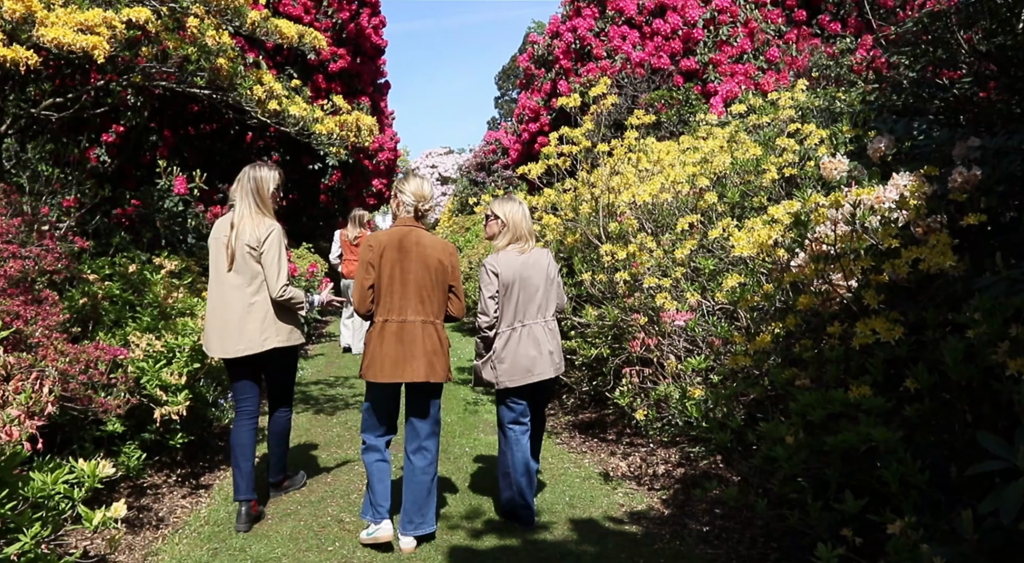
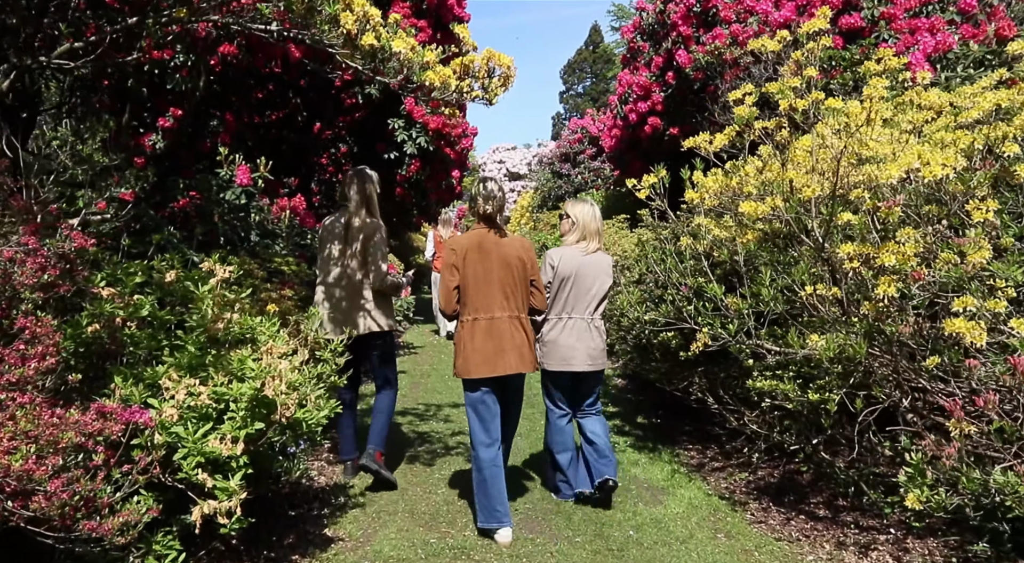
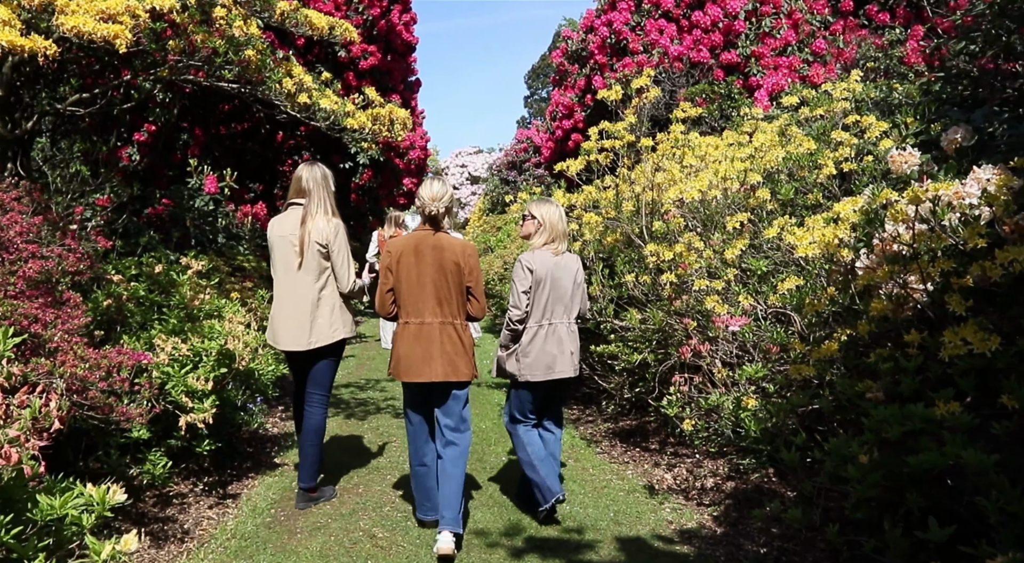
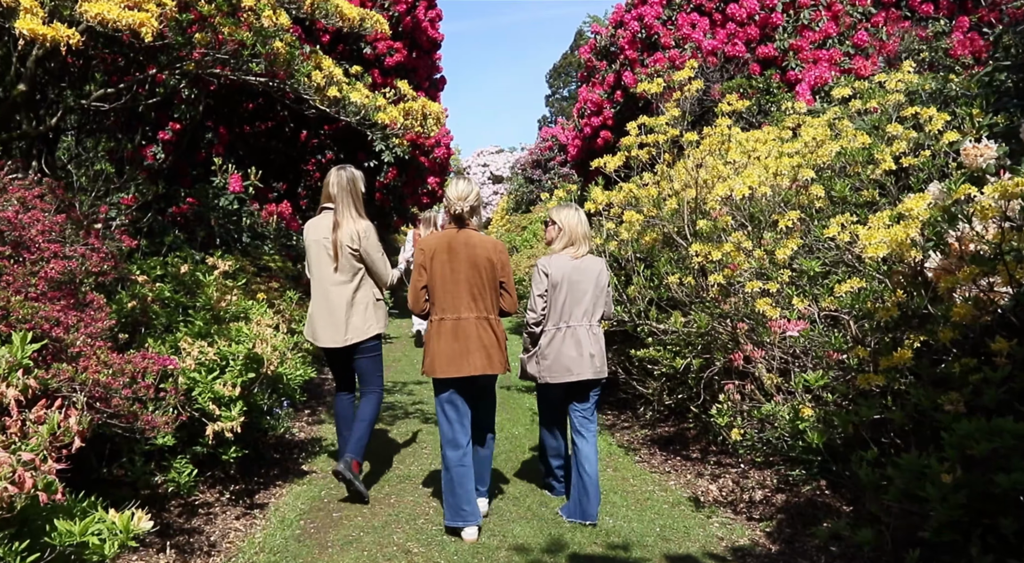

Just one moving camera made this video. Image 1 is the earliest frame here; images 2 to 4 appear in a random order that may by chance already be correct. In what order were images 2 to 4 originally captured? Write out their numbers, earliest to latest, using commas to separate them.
3, 4, 2
